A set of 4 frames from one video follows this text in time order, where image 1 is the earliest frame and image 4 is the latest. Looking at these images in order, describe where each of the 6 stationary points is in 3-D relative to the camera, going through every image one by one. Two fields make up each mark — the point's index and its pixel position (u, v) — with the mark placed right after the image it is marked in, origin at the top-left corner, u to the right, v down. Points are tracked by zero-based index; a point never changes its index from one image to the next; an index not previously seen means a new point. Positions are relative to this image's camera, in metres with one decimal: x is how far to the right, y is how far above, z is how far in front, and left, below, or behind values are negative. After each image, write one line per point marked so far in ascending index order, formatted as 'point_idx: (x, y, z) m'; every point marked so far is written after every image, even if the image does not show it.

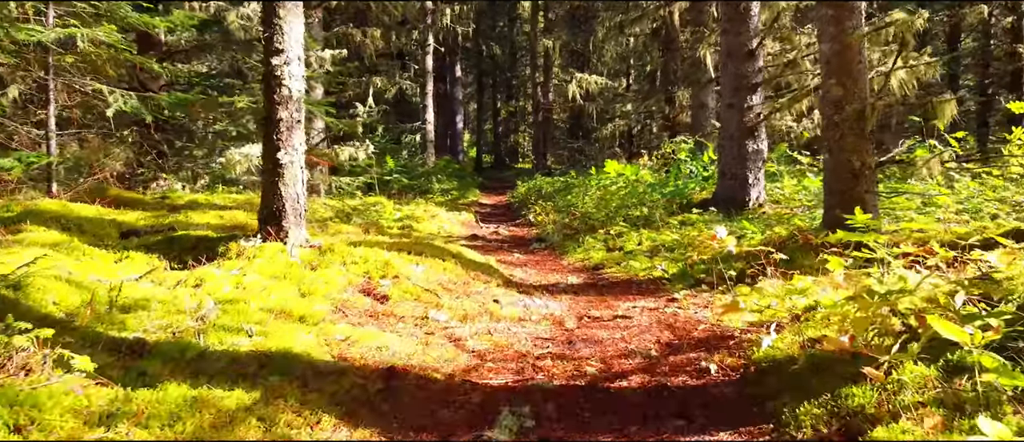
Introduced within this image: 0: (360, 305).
0: (-0.8, -0.5, +5.3) m
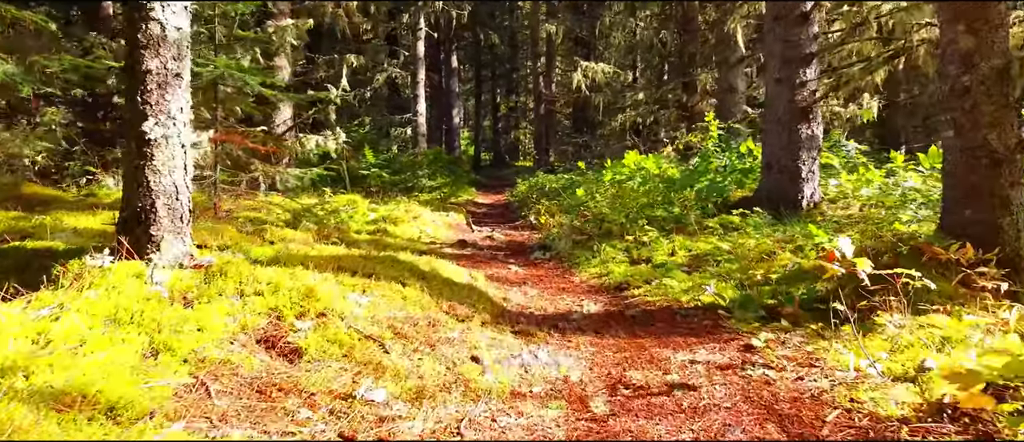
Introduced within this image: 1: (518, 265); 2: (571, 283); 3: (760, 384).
0: (-0.9, -0.5, +3.2) m
1: (0.0, -0.4, +7.8) m
2: (+0.4, -0.4, +6.8) m
3: (+0.9, -0.6, +3.3) m
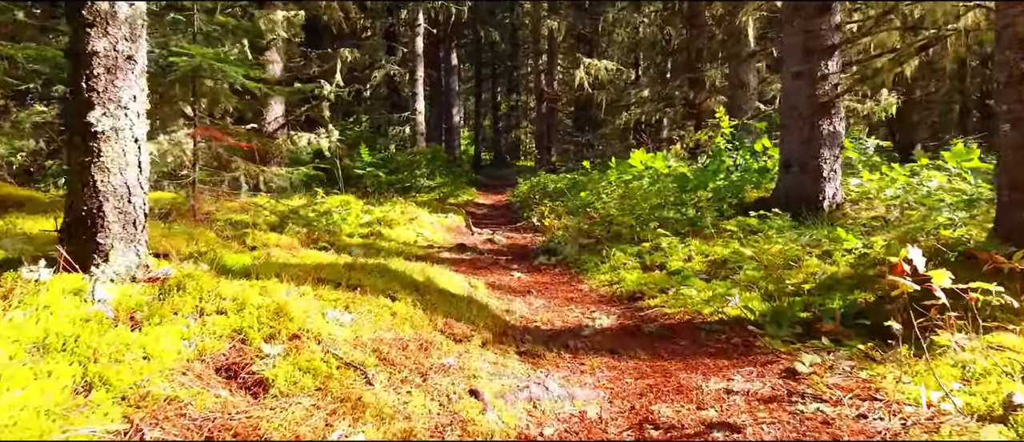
0: (-0.9, -0.5, +2.6) m
1: (+0.1, -0.4, +7.2) m
2: (+0.4, -0.5, +6.3) m
3: (+0.9, -0.6, +2.8) m
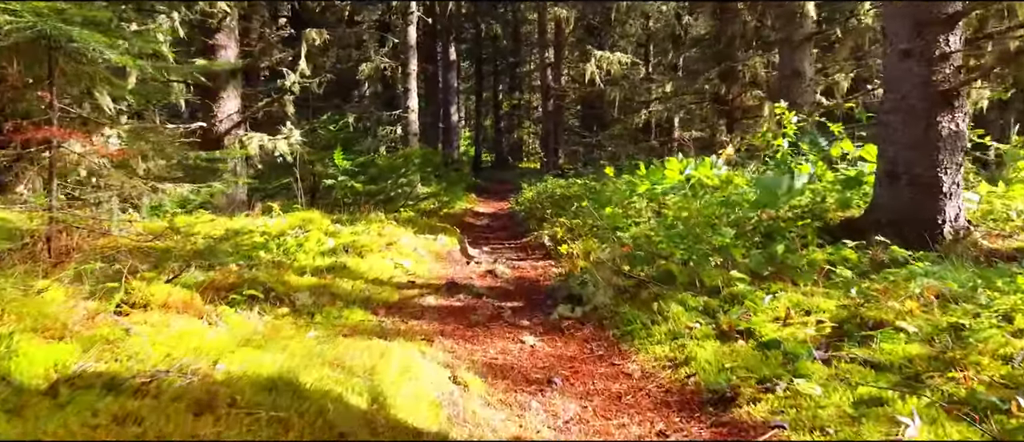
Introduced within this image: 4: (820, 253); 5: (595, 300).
0: (-0.8, -0.7, +0.4) m
1: (+0.1, -0.6, +5.0) m
2: (+0.5, -0.7, +4.0) m
3: (+0.9, -0.8, +0.5) m
4: (+1.8, -0.2, +5.7) m
5: (+0.5, -0.4, +5.4) m
